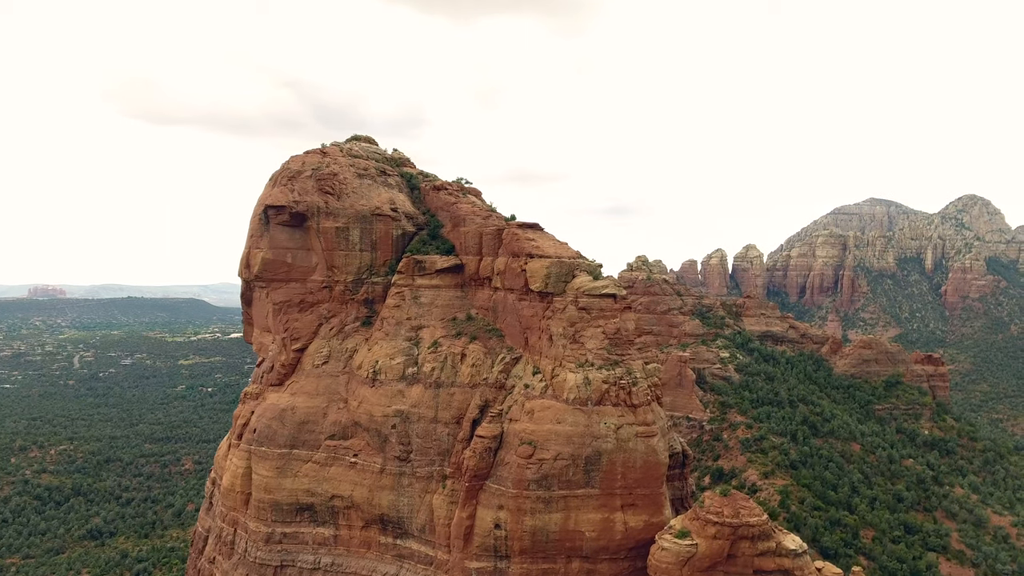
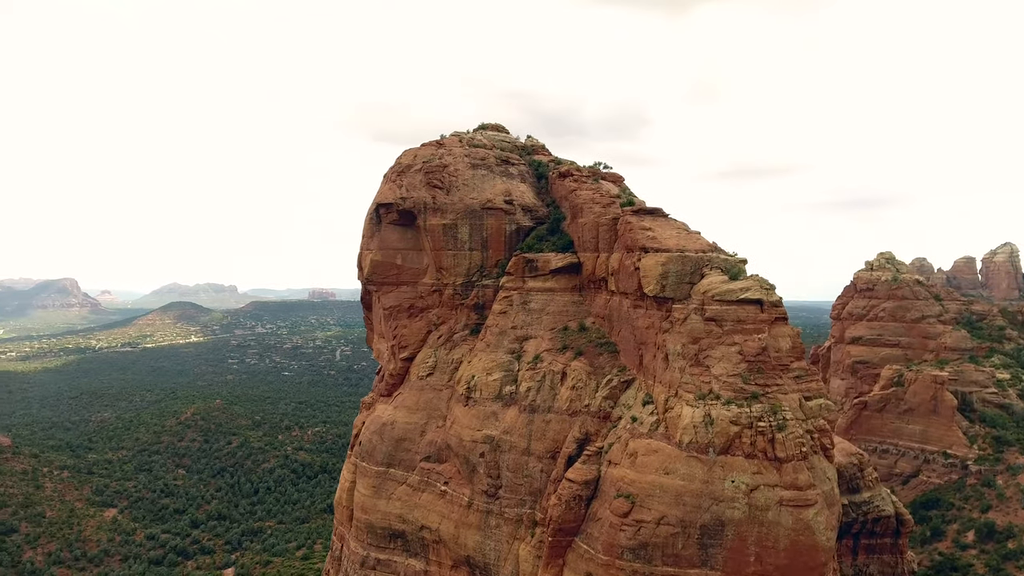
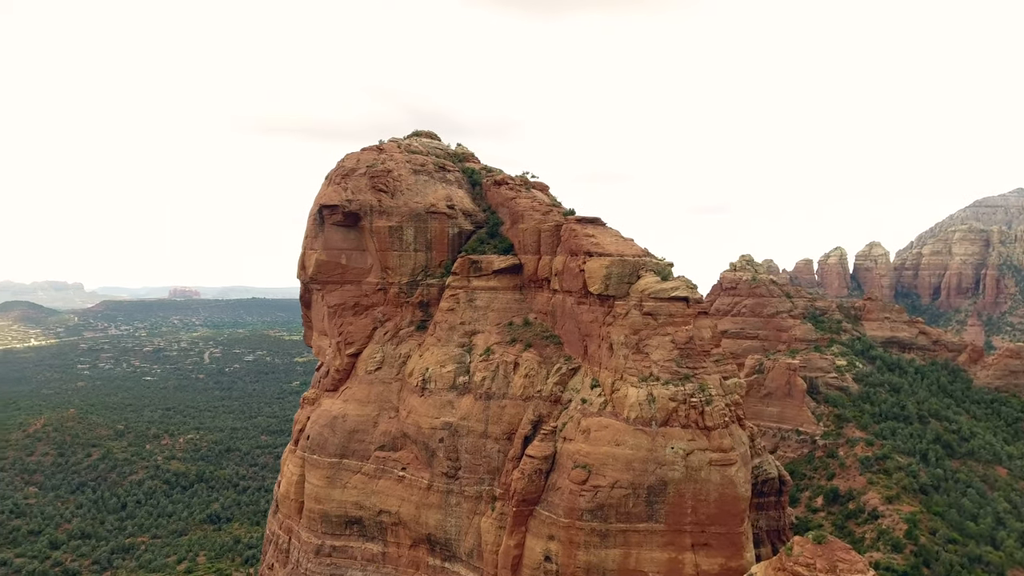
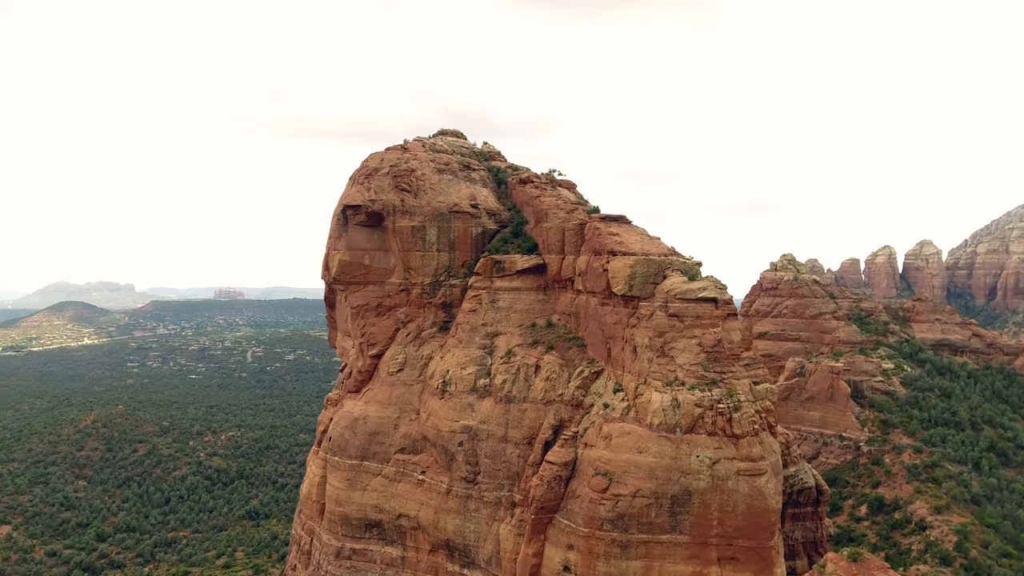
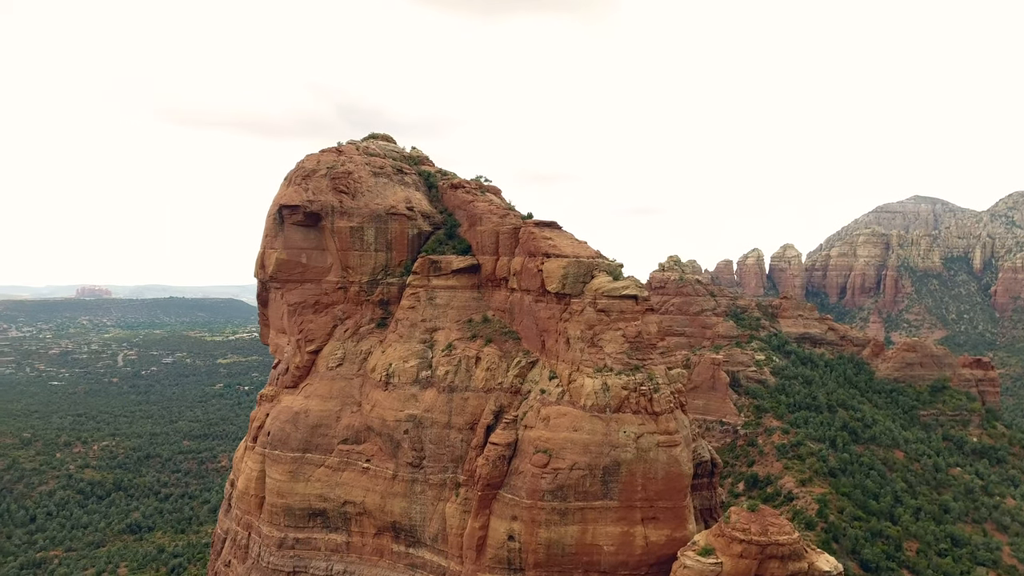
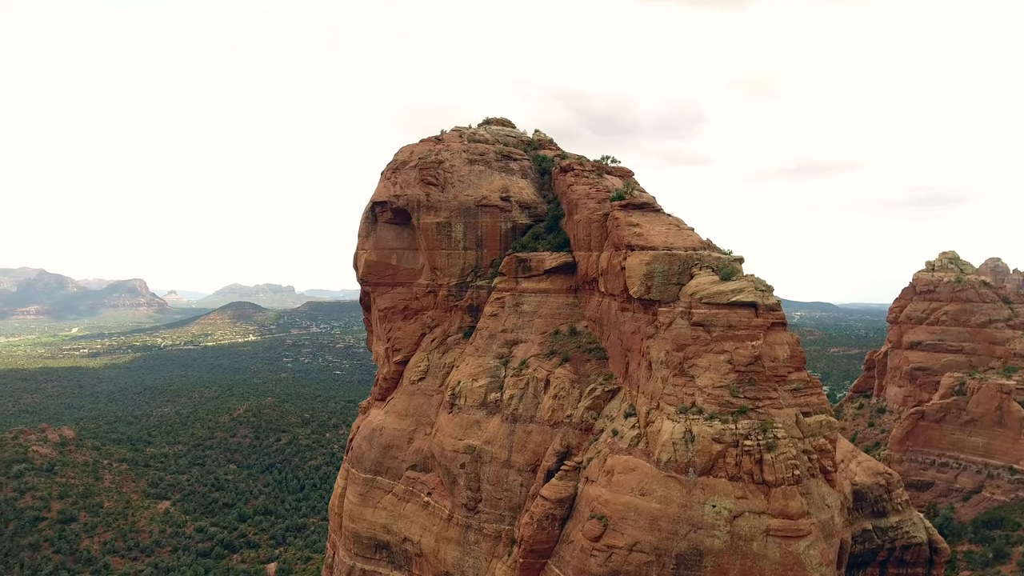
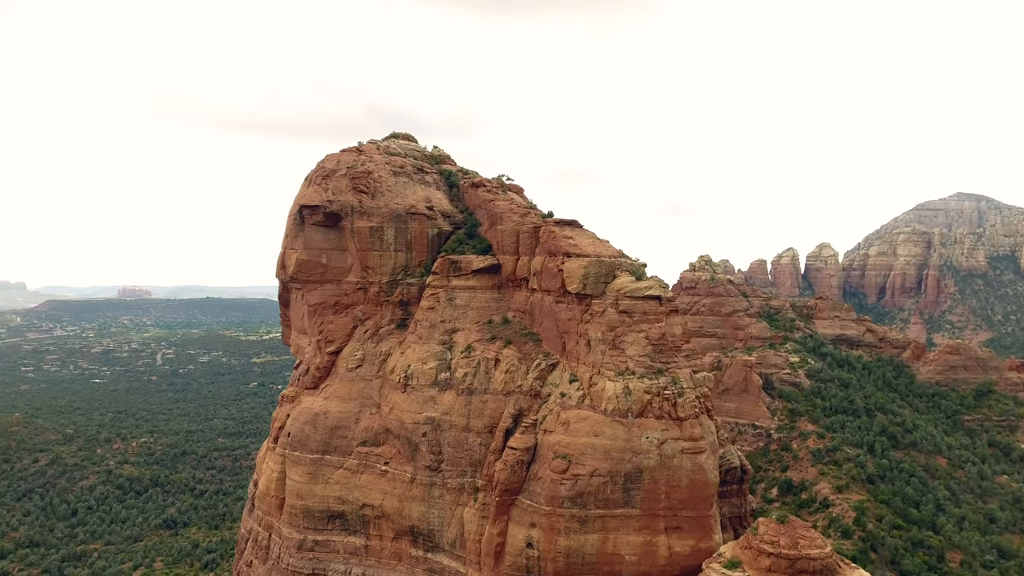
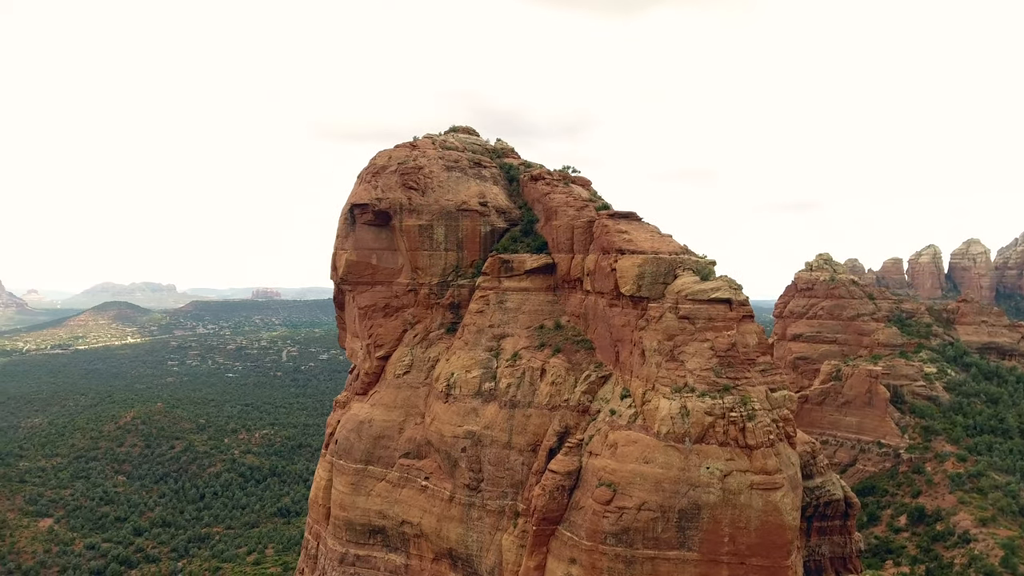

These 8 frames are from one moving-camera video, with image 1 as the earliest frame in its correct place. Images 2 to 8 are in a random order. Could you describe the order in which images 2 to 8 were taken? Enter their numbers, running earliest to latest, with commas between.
5, 7, 3, 4, 8, 2, 6
